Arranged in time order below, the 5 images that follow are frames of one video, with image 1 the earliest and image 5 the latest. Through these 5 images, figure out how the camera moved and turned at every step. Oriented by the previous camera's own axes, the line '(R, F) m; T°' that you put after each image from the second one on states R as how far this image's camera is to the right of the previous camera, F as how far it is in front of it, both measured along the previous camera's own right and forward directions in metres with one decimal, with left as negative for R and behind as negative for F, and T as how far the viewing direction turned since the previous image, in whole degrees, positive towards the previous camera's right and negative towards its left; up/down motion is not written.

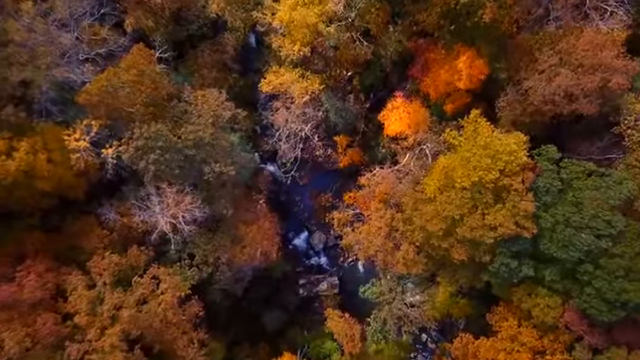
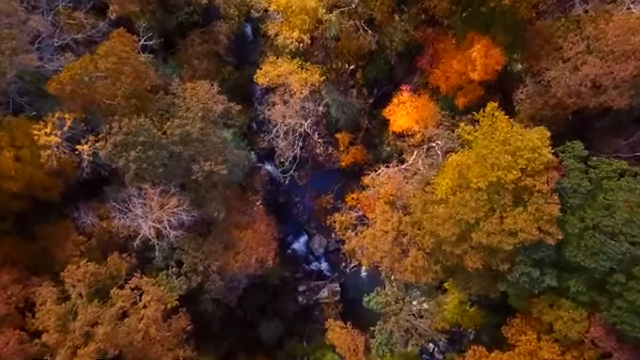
(0.0, +1.7) m; 0°
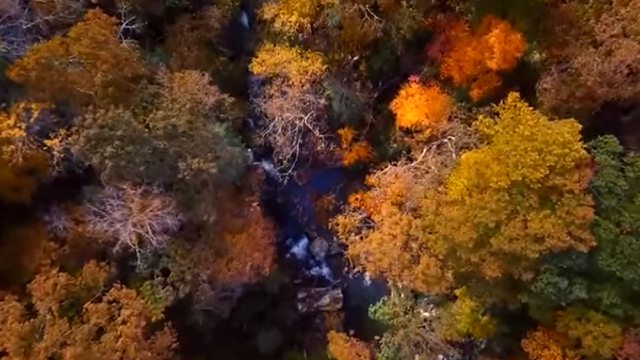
(0.0, +1.7) m; 0°
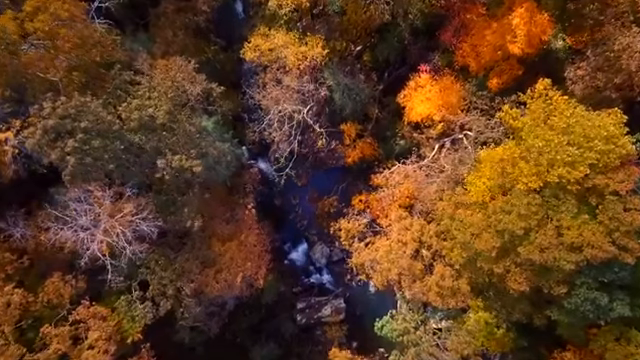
(0.0, +1.9) m; 0°
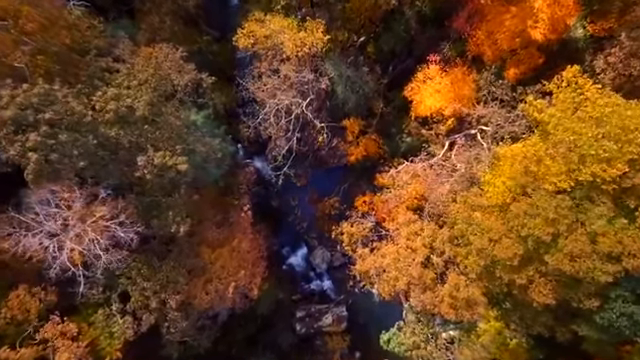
(0.0, +1.4) m; 0°
